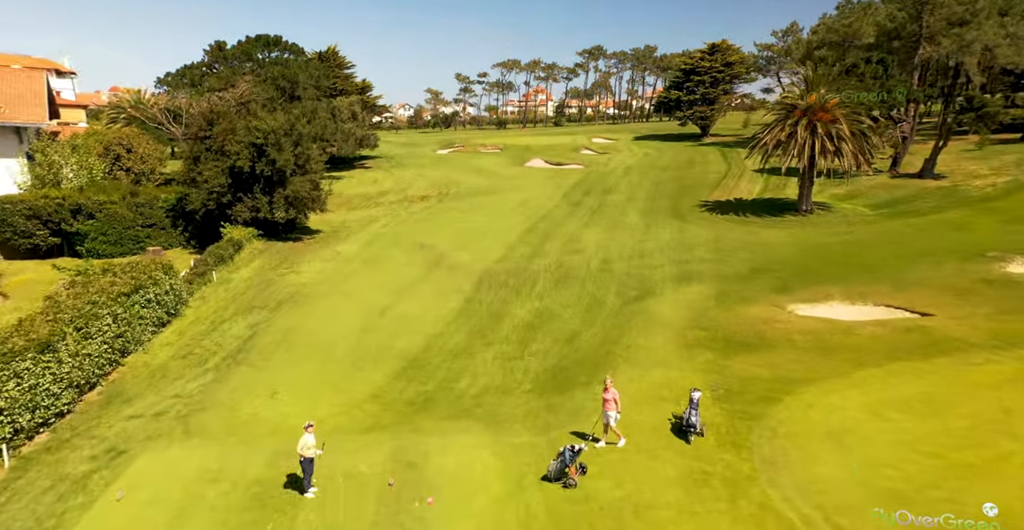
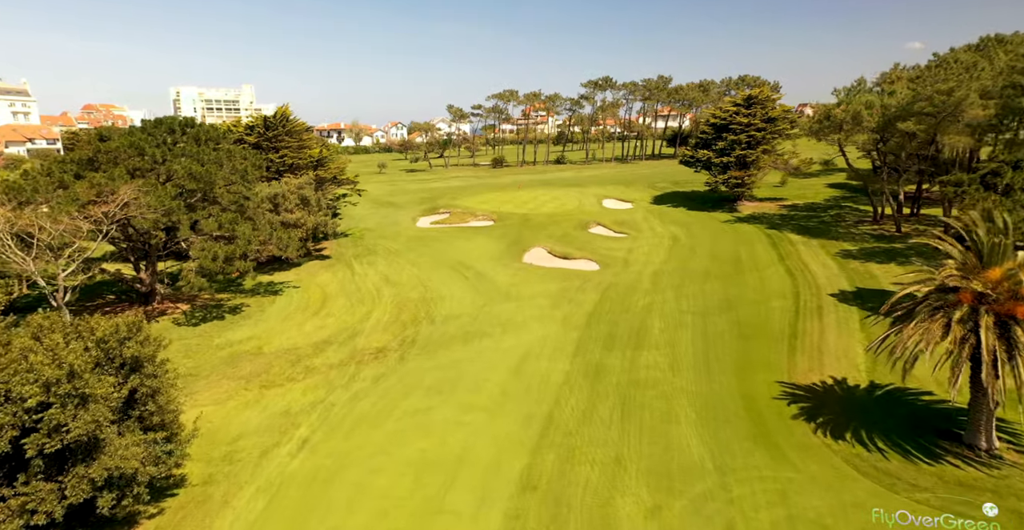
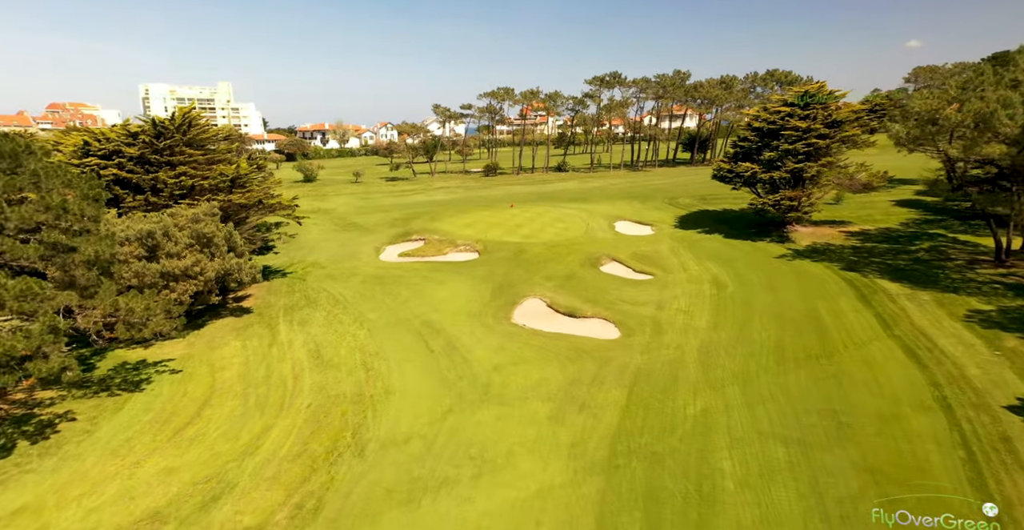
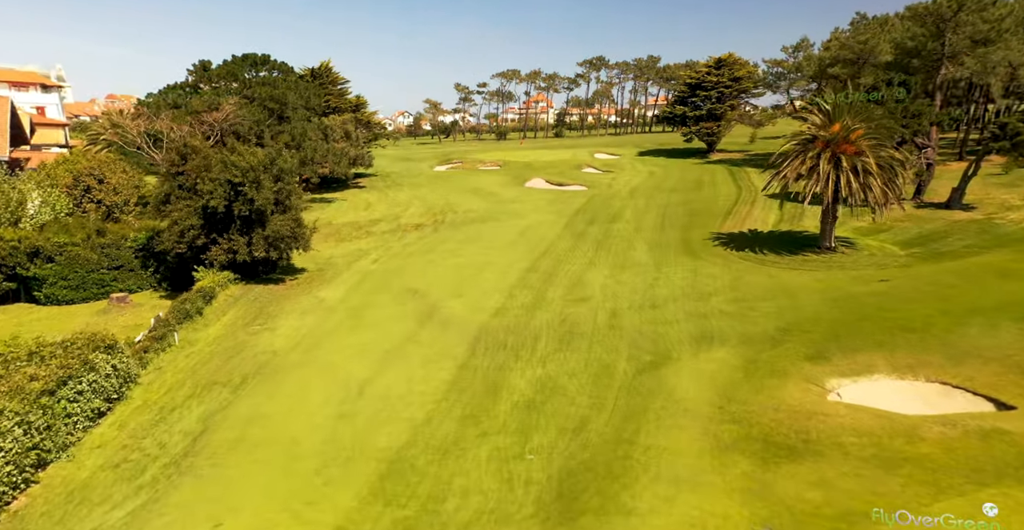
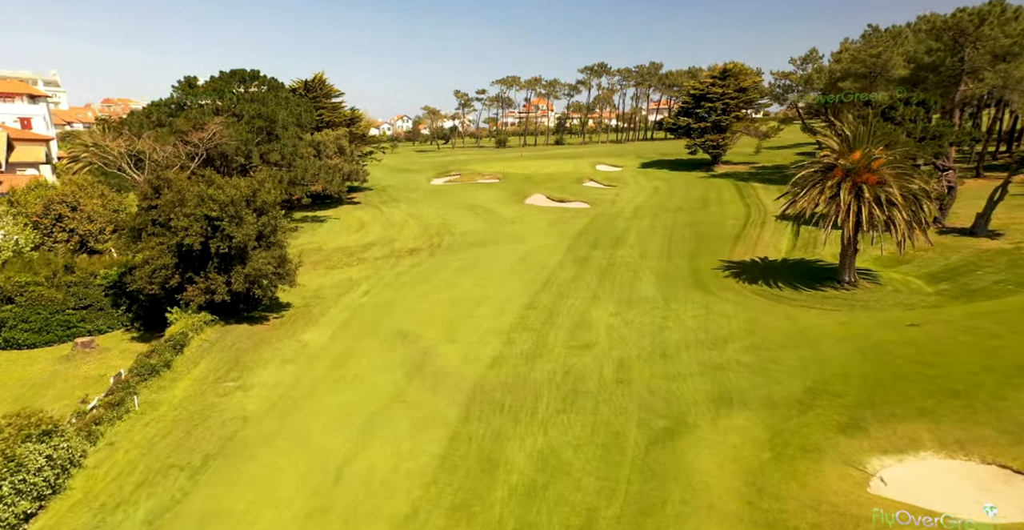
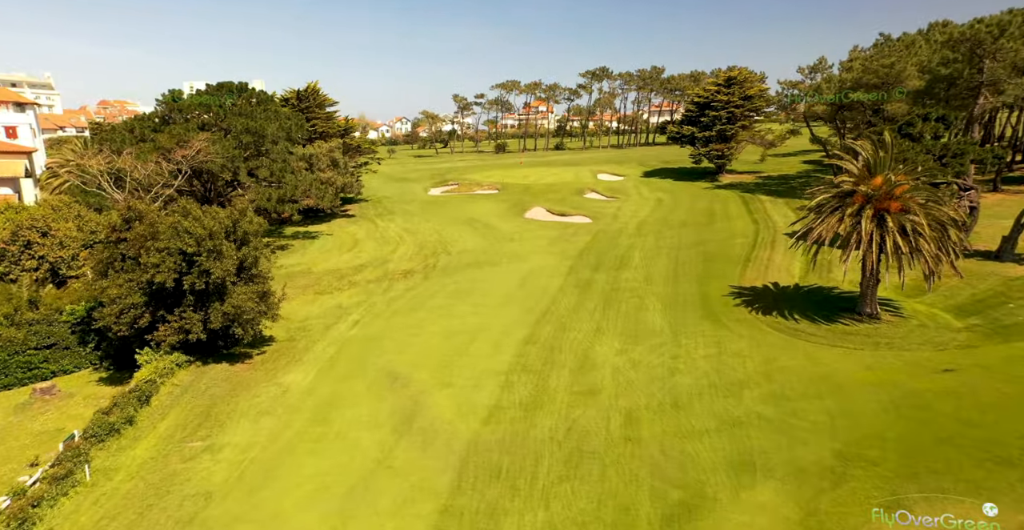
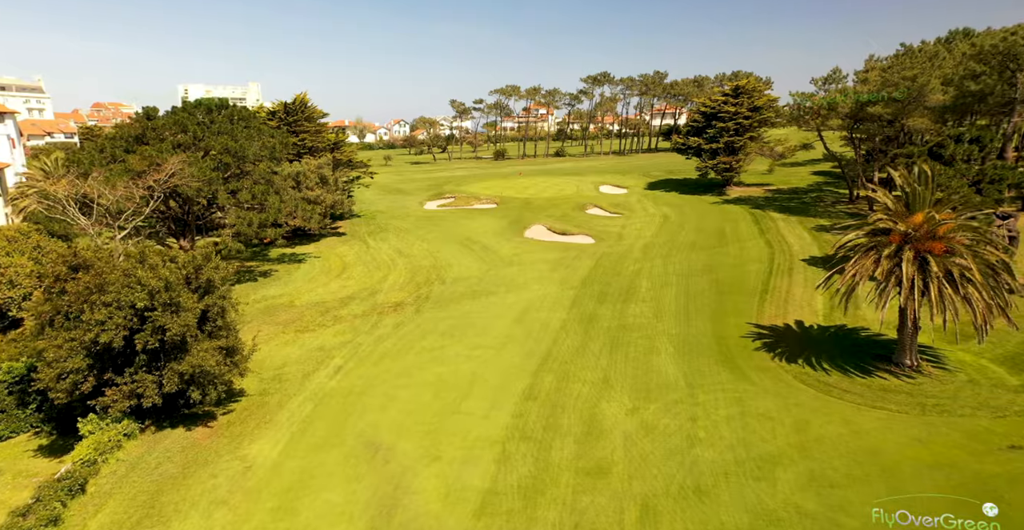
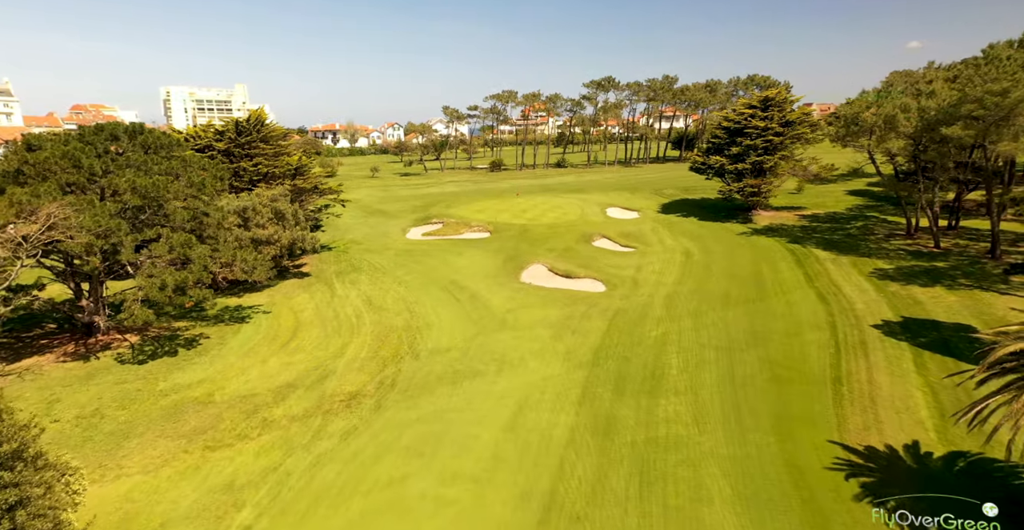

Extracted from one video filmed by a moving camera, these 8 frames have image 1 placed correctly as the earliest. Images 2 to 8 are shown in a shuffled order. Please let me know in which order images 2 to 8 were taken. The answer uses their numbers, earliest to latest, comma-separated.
4, 5, 6, 7, 2, 8, 3
